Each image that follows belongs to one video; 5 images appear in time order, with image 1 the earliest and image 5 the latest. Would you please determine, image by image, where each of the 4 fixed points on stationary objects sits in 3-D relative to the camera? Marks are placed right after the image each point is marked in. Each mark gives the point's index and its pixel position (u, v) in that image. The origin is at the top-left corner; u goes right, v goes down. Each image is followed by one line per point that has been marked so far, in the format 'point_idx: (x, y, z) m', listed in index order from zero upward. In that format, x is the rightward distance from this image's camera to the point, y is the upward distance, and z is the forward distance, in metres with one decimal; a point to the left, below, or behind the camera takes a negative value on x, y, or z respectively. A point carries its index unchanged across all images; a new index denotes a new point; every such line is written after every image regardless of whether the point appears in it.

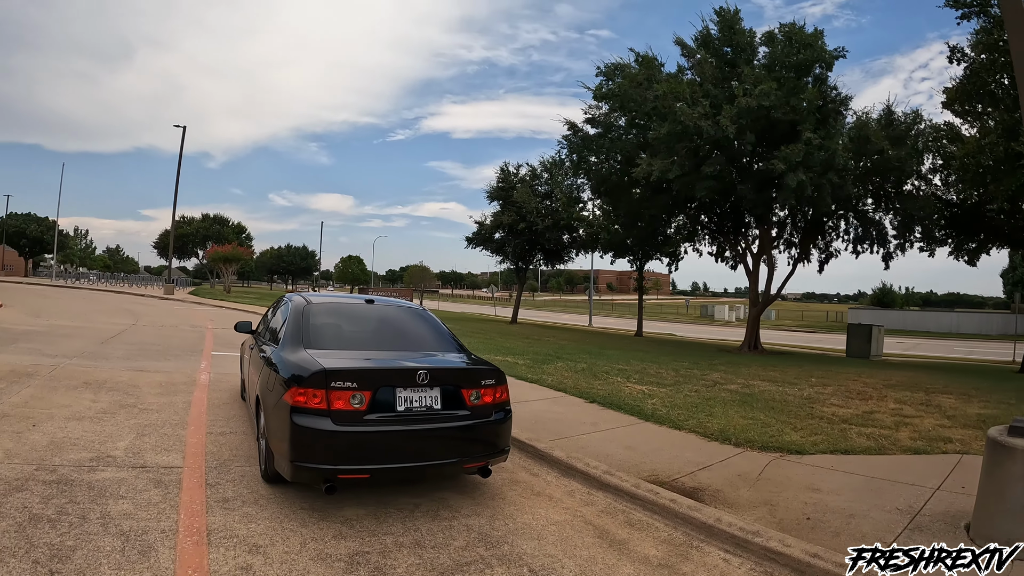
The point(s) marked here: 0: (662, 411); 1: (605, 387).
0: (+1.8, -1.5, +7.4) m
1: (+1.4, -1.4, +9.1) m
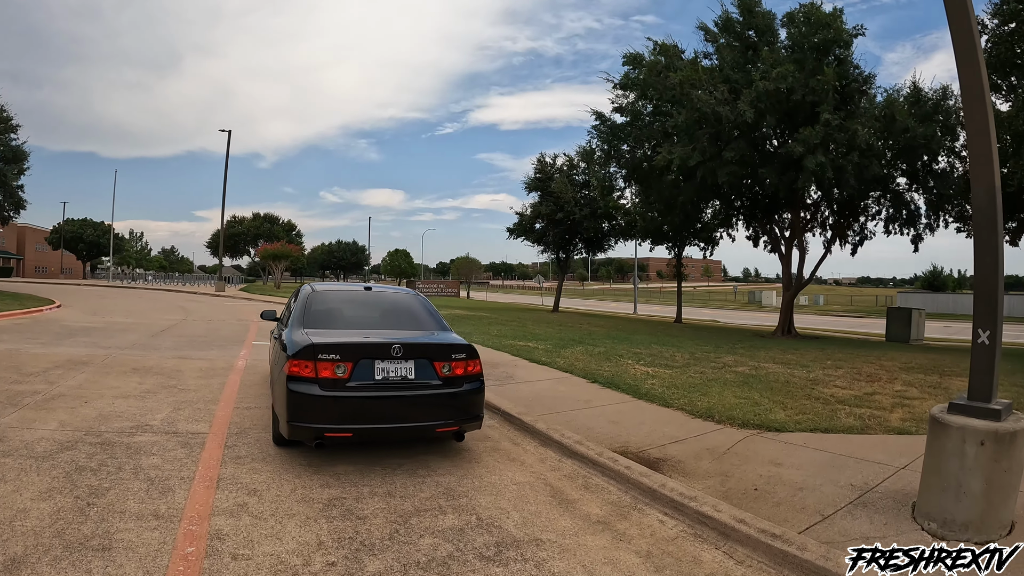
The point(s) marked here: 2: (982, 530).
0: (+1.8, -1.3, +7.6) m
1: (+1.5, -1.2, +9.4) m
2: (+2.5, -1.3, +3.4) m
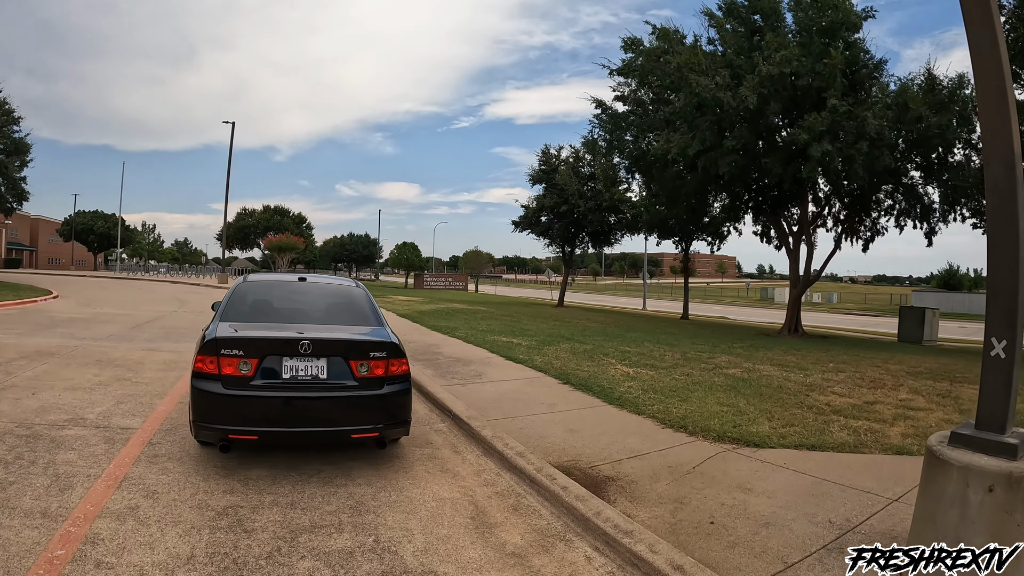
0: (+1.3, -1.2, +6.9) m
1: (+1.1, -1.1, +8.7) m
2: (+2.0, -1.3, +2.6) m
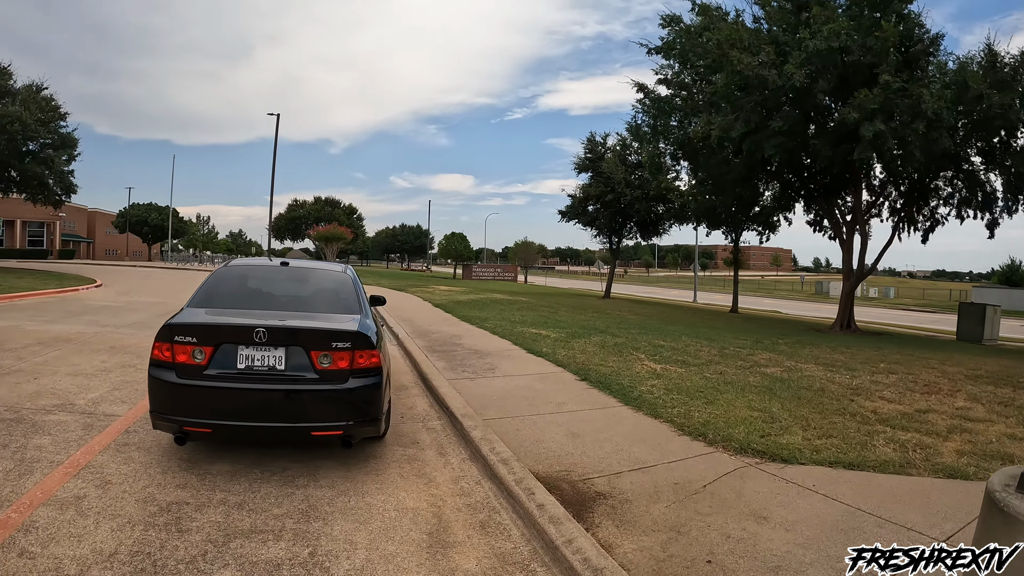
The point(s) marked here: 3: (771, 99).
0: (+1.4, -1.1, +6.2) m
1: (+1.3, -1.0, +8.1) m
2: (+1.7, -1.2, +1.9) m
3: (+5.7, +4.1, +13.4) m
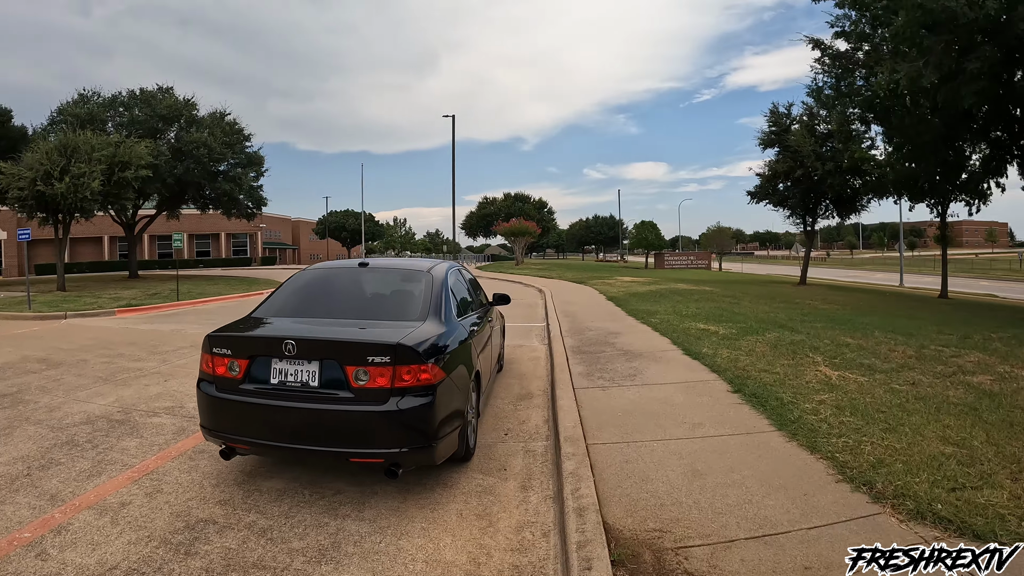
0: (+2.4, -1.1, +4.9) m
1: (+2.9, -0.9, +6.6) m
2: (+1.4, -1.3, +0.7) m
3: (+8.5, +4.3, +10.2) m
